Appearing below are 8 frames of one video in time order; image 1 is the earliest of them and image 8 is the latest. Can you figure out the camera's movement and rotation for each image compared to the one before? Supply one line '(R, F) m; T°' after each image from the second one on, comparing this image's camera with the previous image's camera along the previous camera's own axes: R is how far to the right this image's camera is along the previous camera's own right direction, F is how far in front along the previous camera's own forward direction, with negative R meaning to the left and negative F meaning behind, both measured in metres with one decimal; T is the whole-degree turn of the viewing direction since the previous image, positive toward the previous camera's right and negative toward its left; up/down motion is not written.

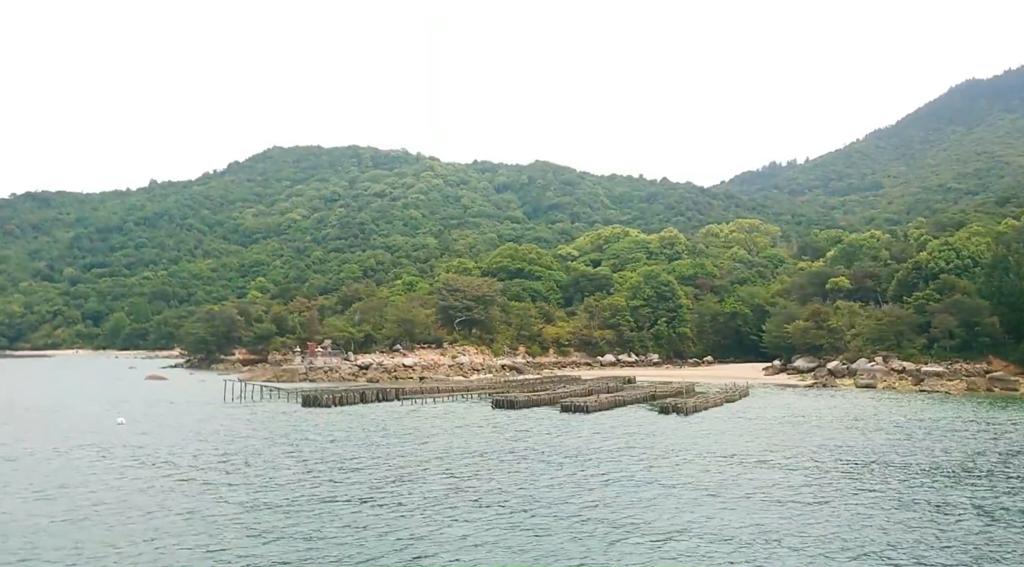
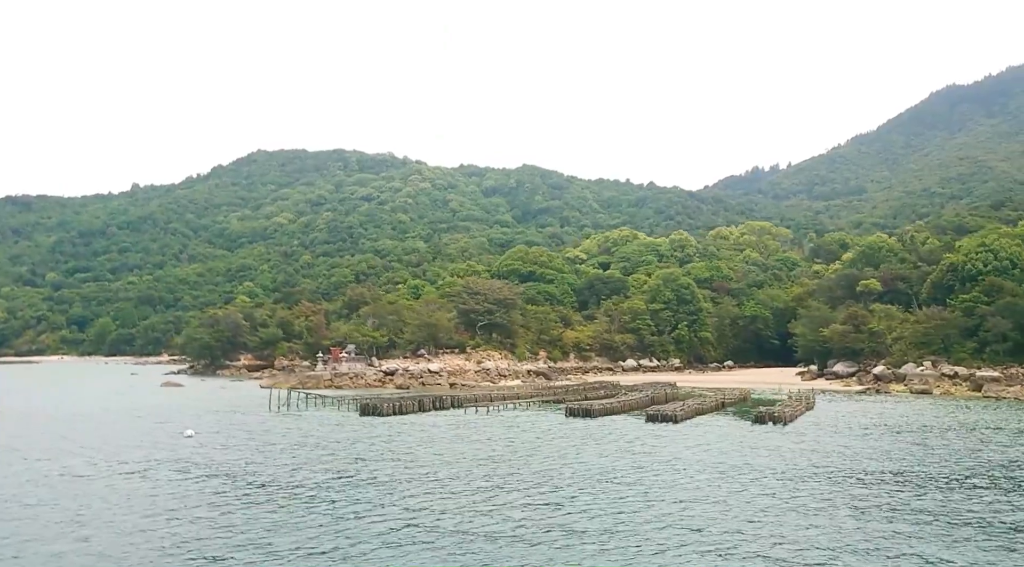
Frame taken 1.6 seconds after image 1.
(-3.6, +1.9) m; +1°
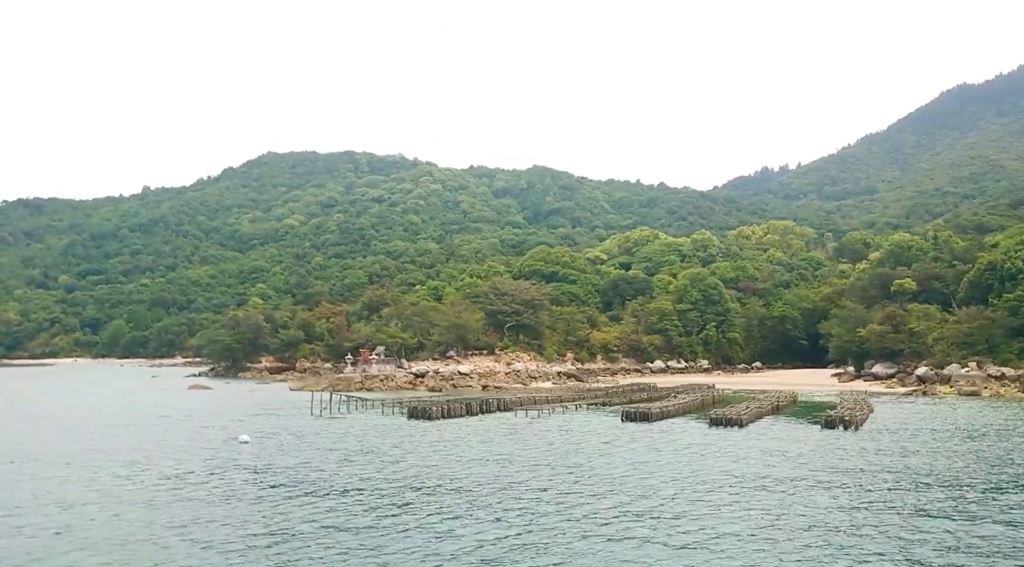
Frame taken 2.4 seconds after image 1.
(-1.8, +0.8) m; -1°
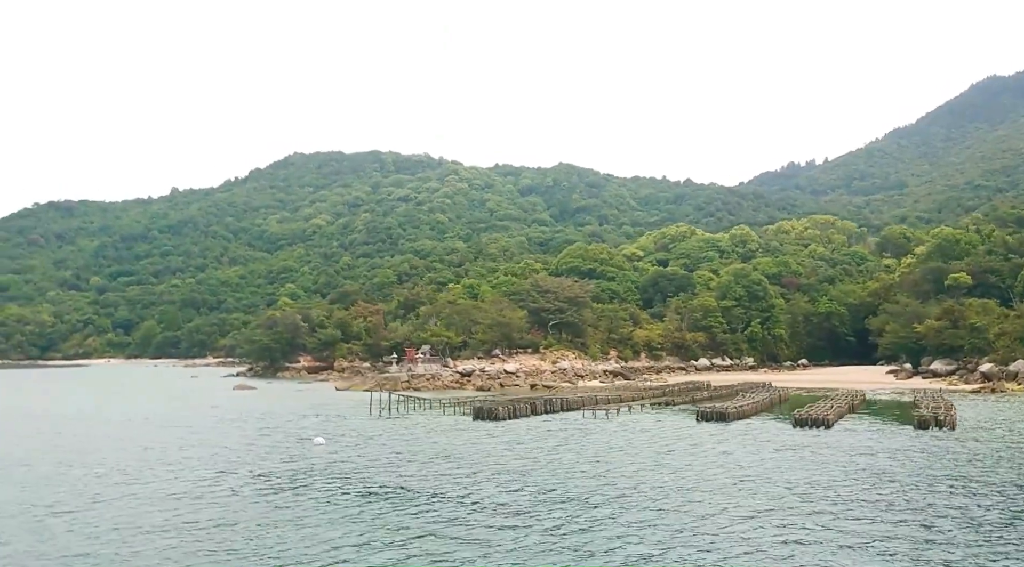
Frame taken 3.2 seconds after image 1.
(-1.7, +0.8) m; -2°
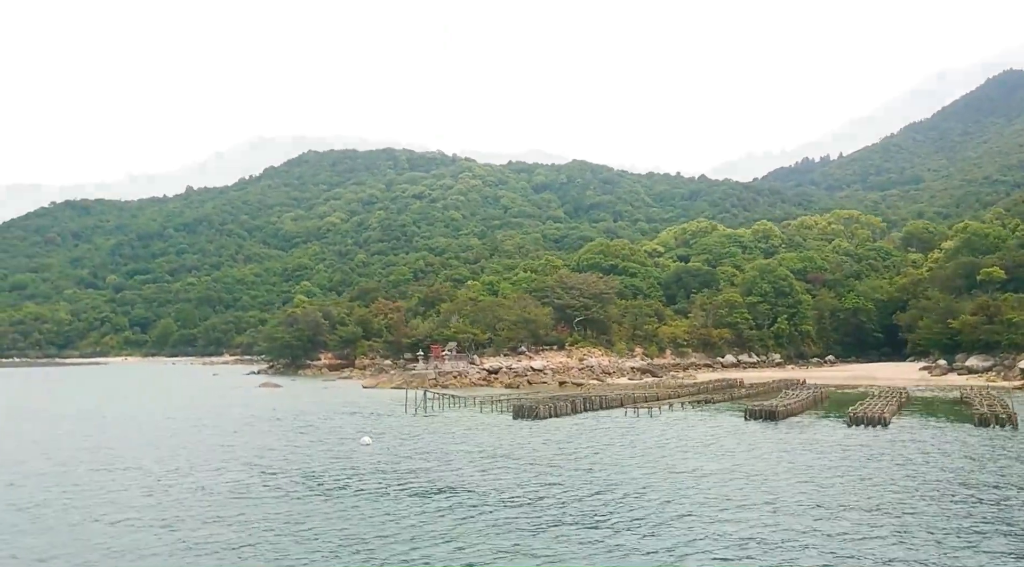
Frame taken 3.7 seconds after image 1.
(-1.1, +0.6) m; -1°
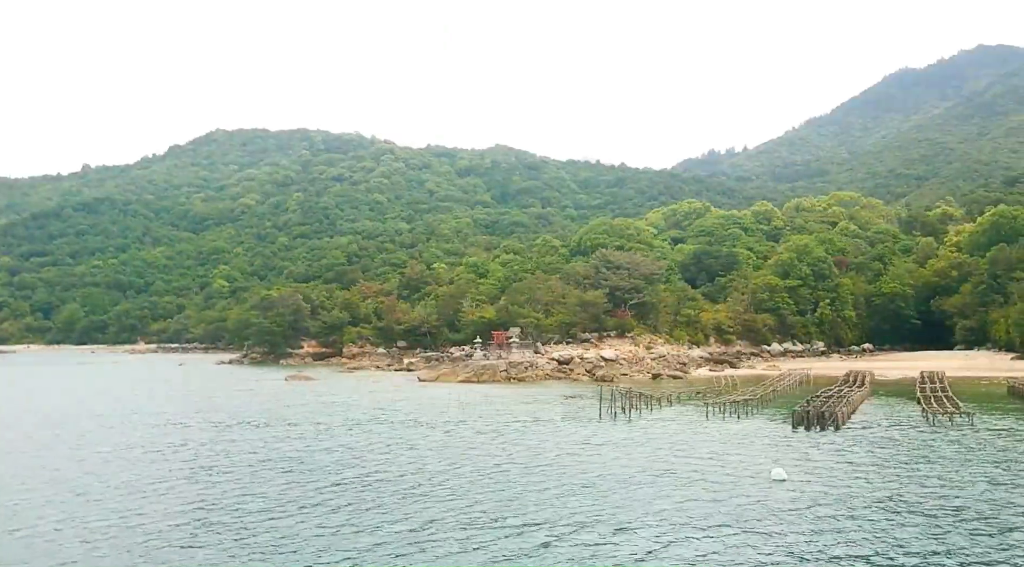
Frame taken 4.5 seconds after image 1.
(-2.6, +1.5) m; +1°
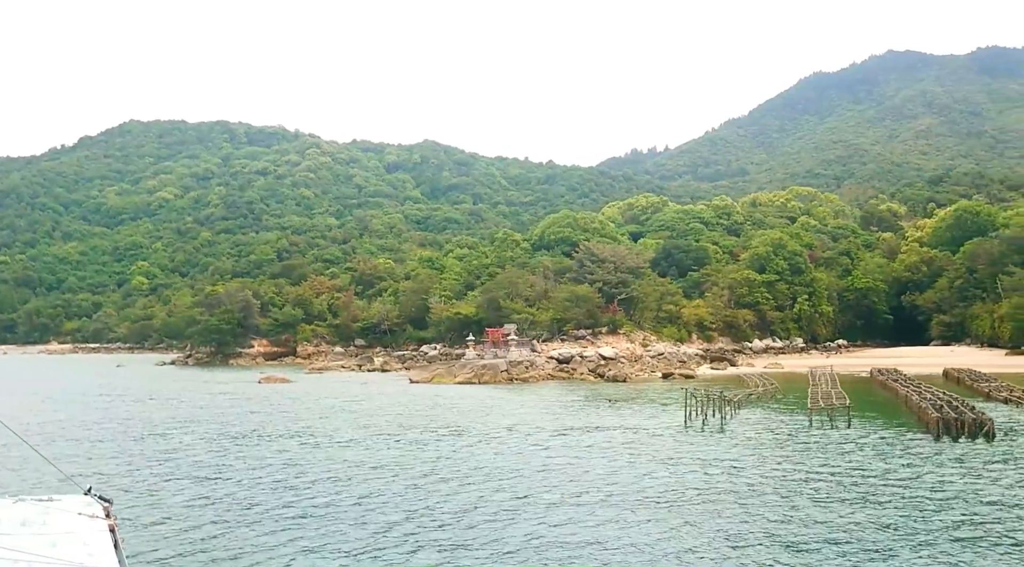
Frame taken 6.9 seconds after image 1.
(-8.7, +7.3) m; +5°
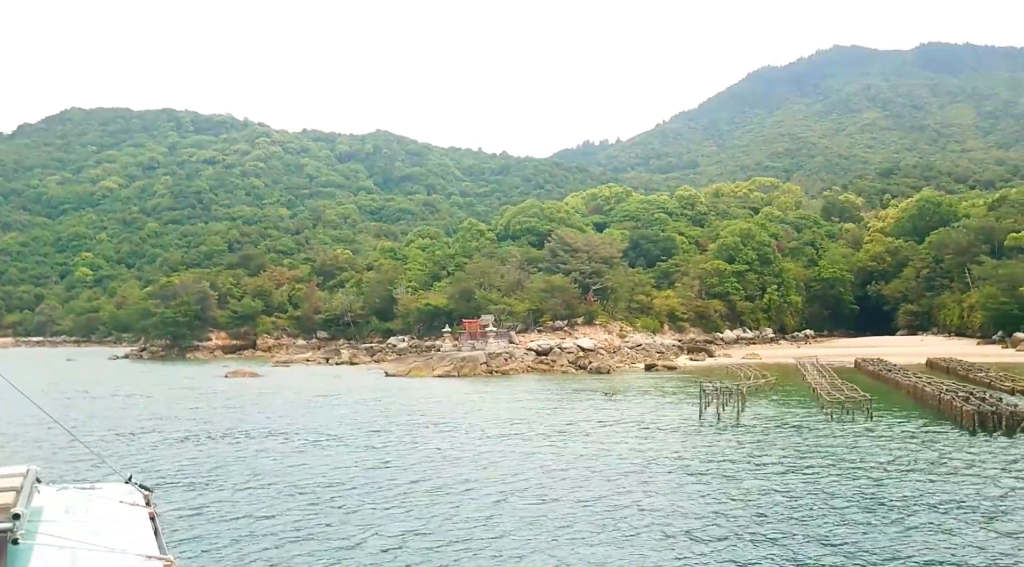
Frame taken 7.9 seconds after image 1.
(-2.8, +3.0) m; +3°
